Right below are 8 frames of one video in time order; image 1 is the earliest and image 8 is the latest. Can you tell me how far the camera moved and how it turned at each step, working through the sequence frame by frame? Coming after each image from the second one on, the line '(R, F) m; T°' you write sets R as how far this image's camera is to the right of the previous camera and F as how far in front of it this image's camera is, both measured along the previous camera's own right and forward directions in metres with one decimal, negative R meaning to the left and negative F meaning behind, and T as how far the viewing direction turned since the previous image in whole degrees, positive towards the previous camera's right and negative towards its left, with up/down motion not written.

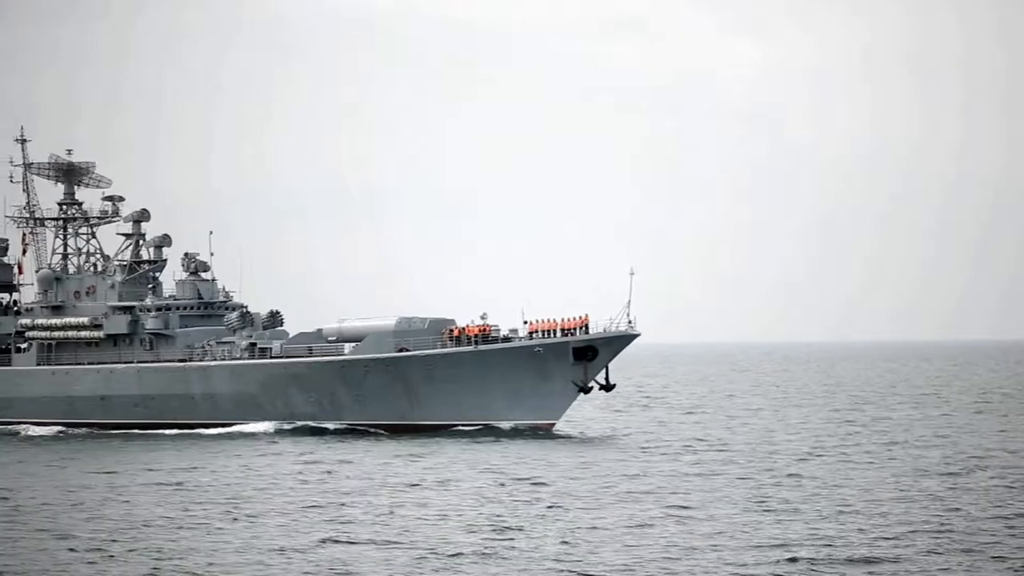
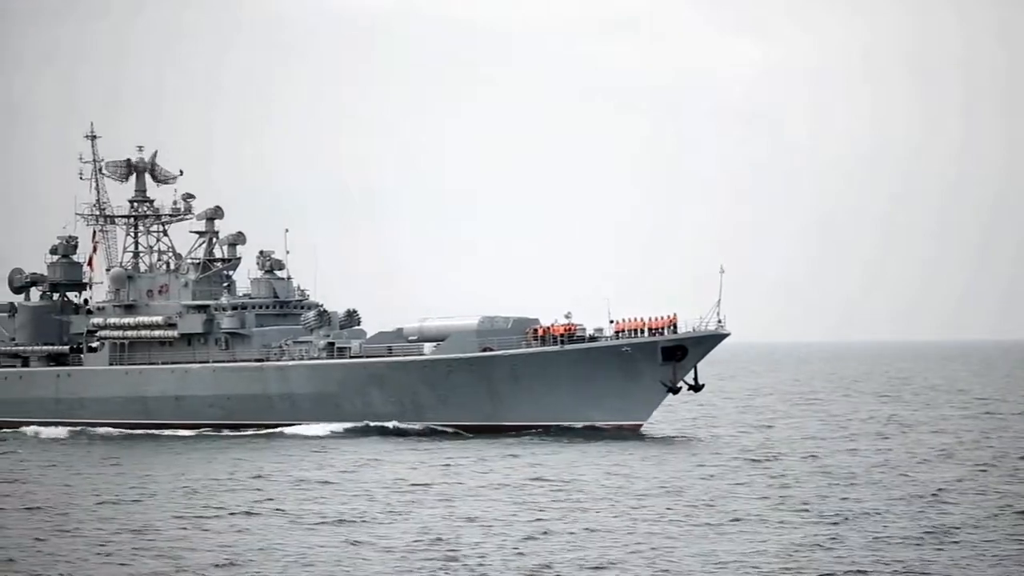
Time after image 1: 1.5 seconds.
(+0.1, +0.8) m; -4°
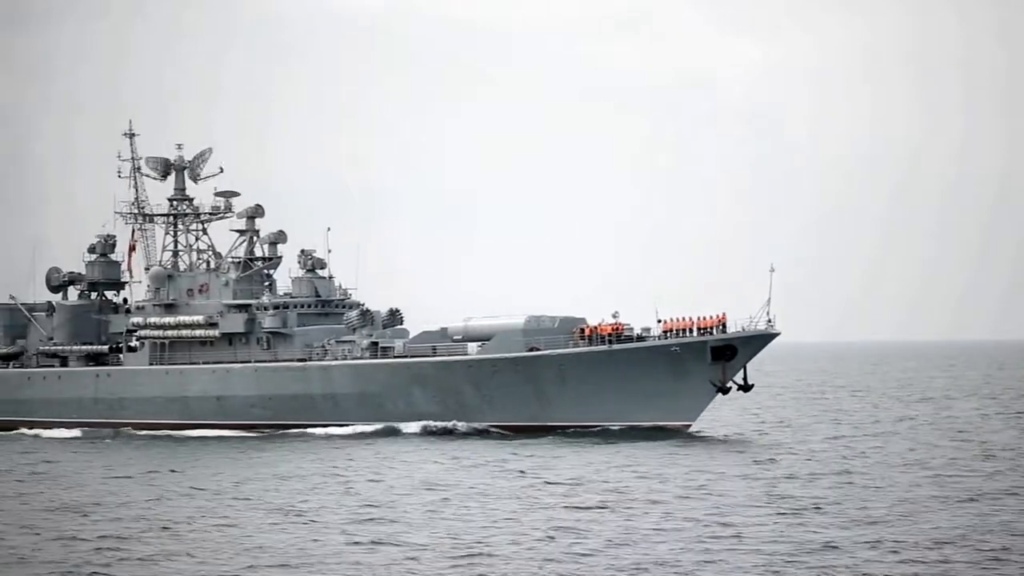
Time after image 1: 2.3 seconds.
(+0.1, +0.4) m; -2°
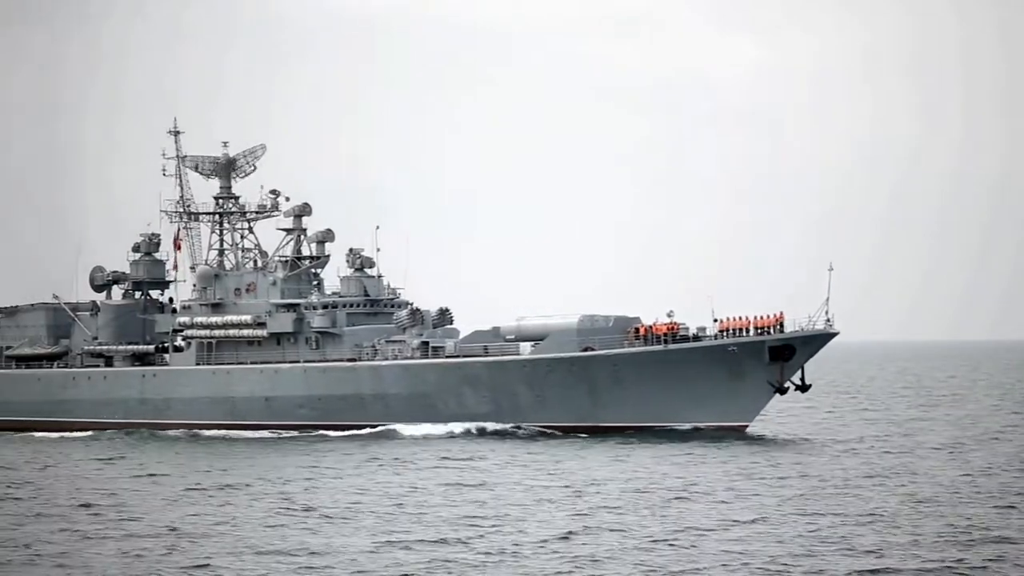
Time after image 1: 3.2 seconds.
(+0.1, +0.4) m; -3°
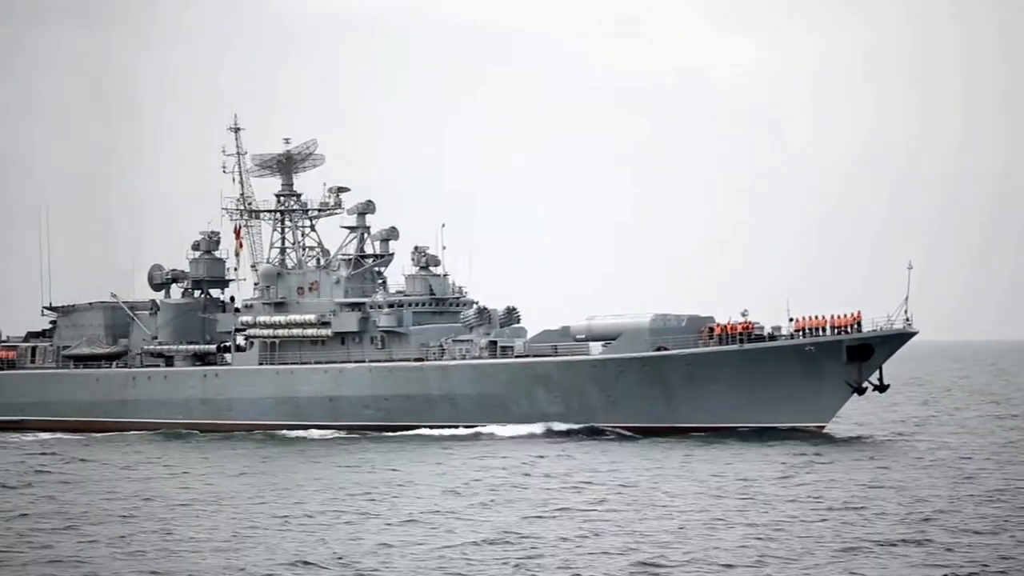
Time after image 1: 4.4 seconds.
(+0.1, +0.5) m; -3°
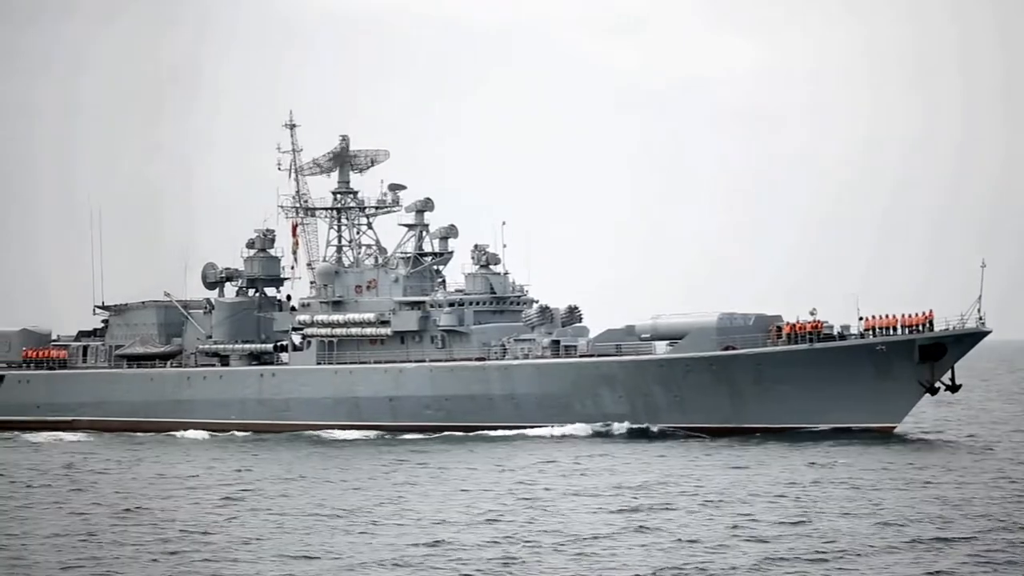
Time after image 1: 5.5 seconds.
(+0.1, +0.4) m; -3°
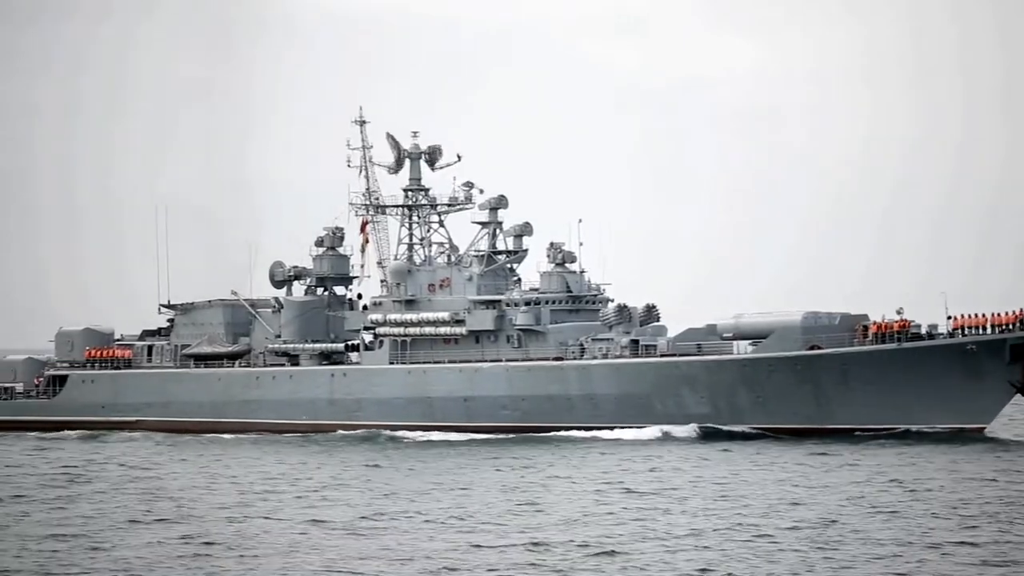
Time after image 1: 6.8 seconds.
(+0.1, +0.4) m; -4°
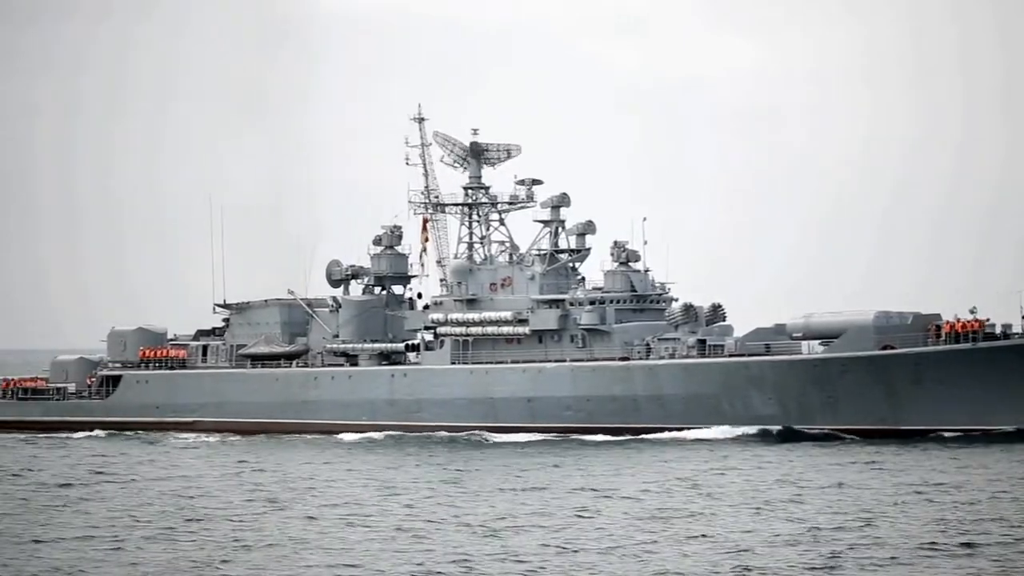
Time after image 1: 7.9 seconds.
(+0.1, +0.3) m; -3°
